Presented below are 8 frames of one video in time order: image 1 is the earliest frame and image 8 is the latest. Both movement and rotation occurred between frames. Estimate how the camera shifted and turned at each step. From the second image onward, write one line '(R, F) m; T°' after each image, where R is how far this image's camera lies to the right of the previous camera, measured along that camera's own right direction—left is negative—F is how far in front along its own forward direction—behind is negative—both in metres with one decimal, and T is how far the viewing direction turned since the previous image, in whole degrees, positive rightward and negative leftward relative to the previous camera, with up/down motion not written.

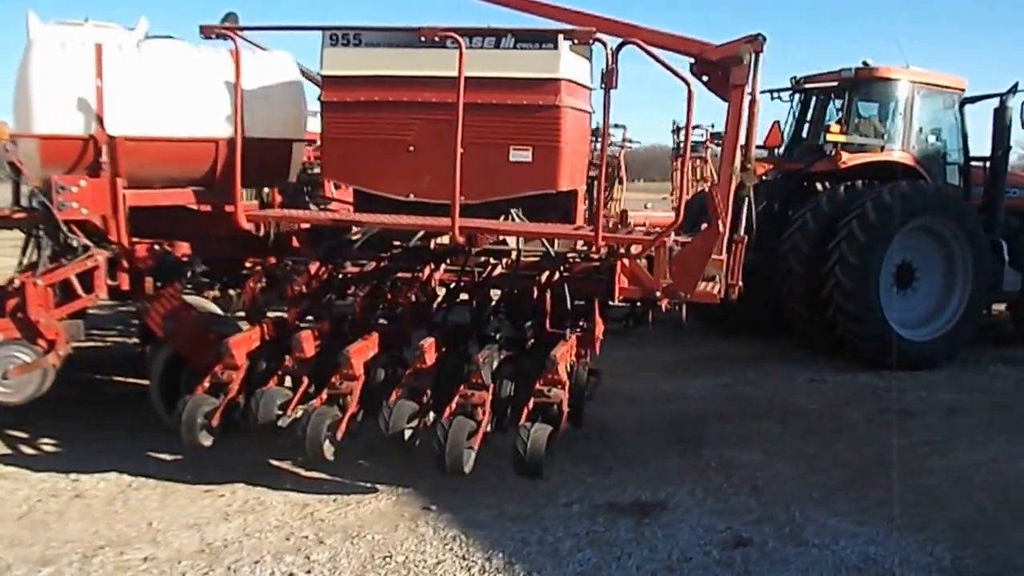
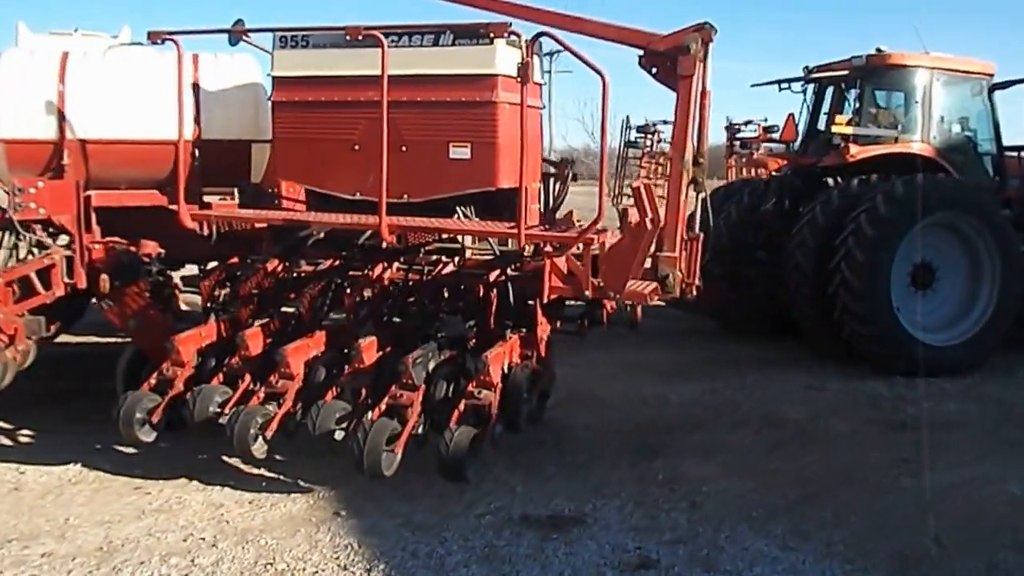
(+0.9, +0.2) m; -6°
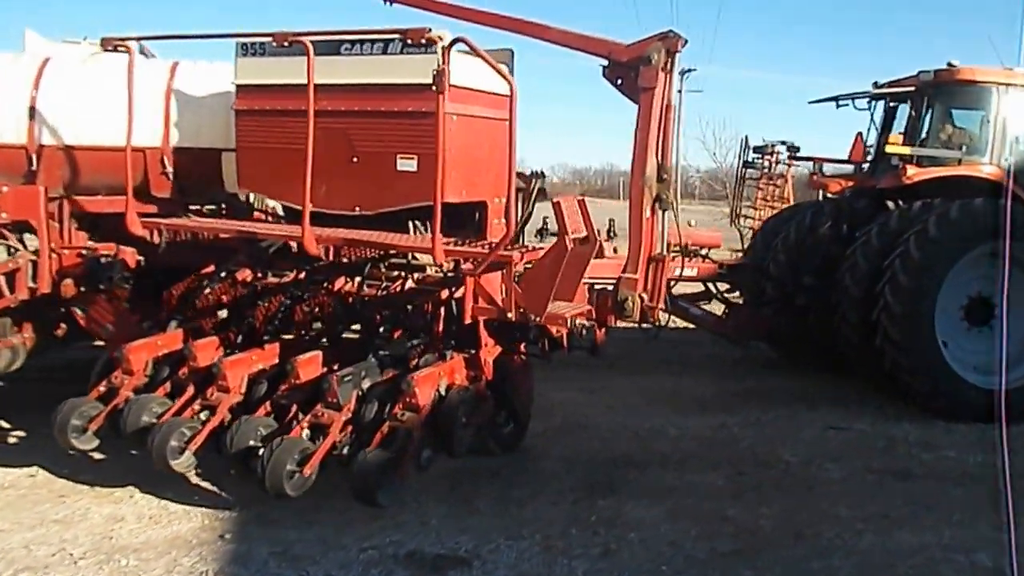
(+1.2, +0.5) m; -9°
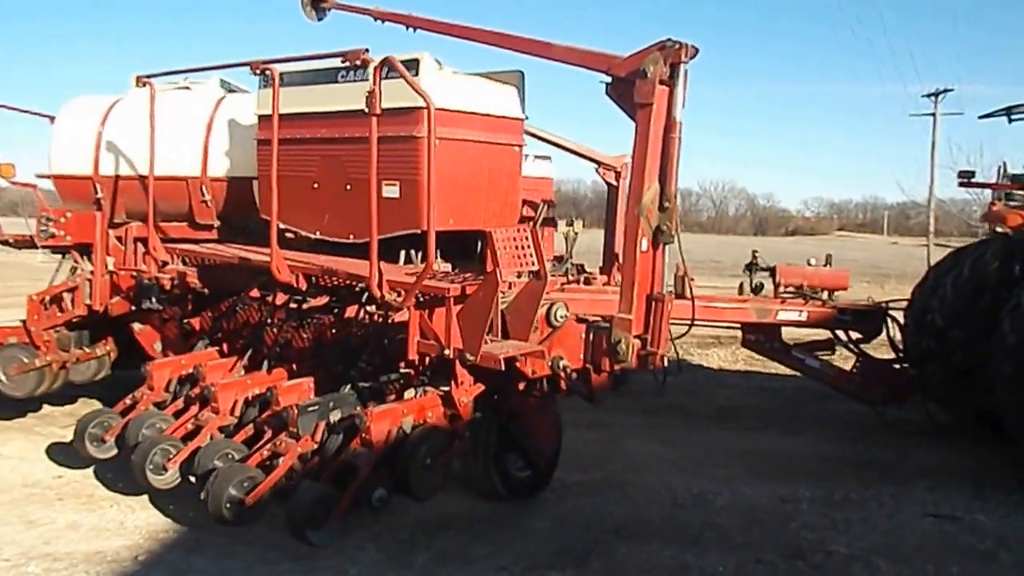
(+1.7, +0.7) m; -18°
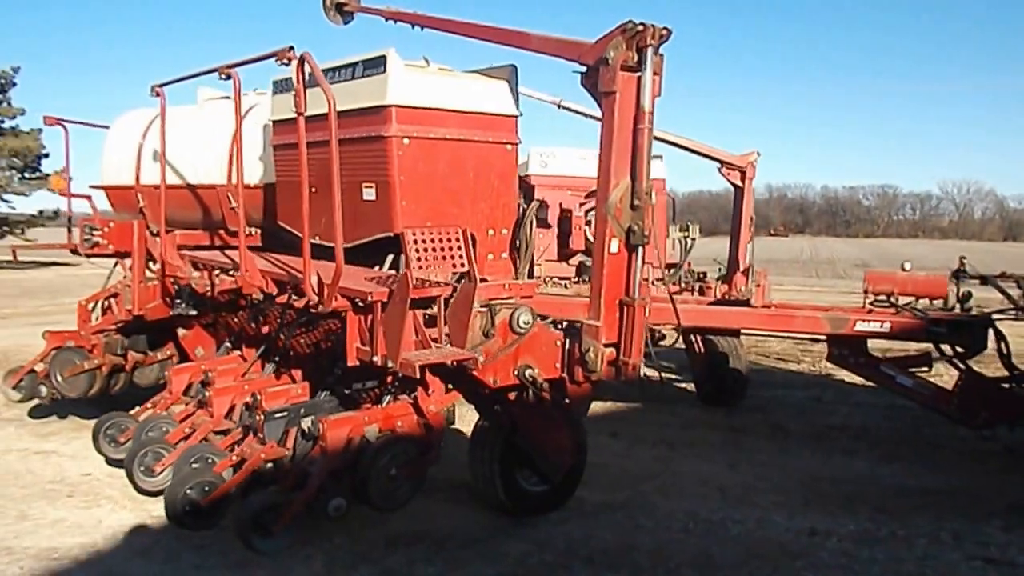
(+1.2, +0.5) m; -13°
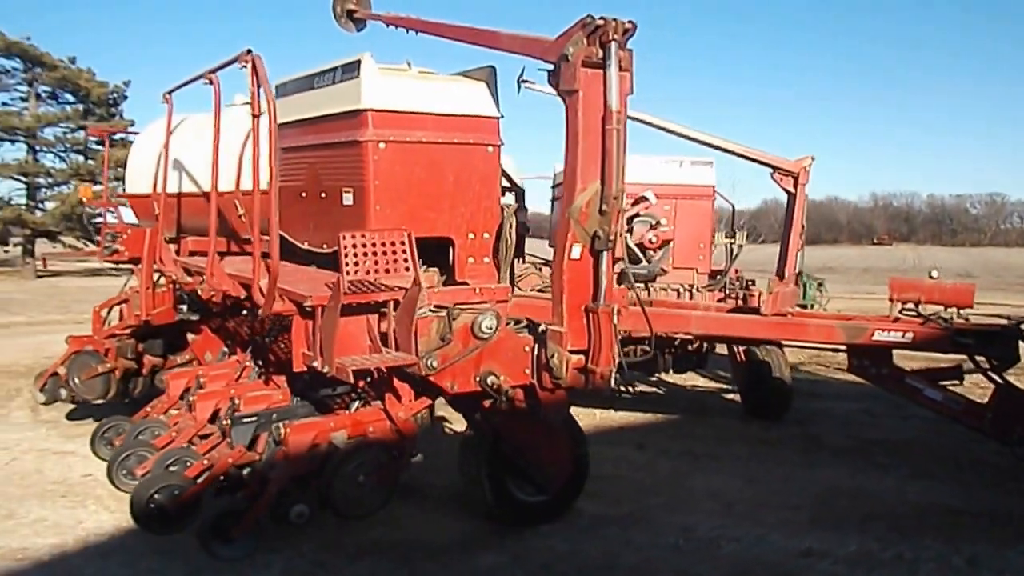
(+0.7, +0.2) m; -6°
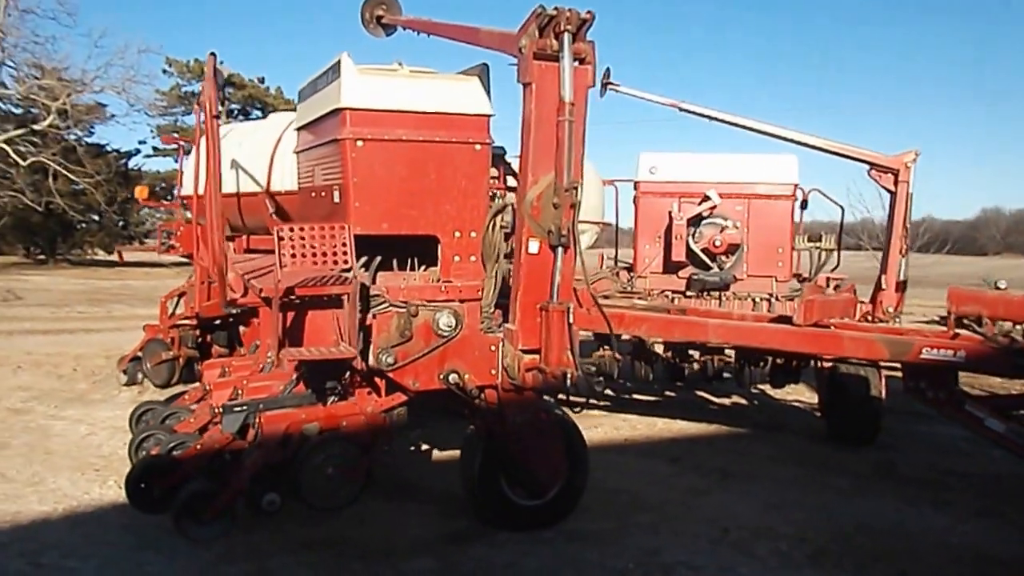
(+1.1, +0.2) m; -11°
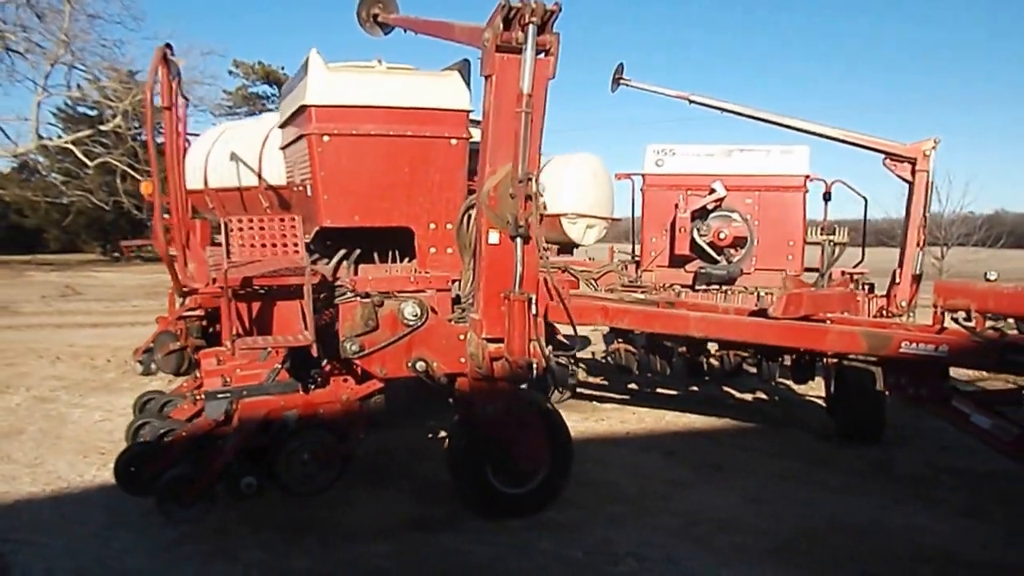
(+0.5, -0.1) m; -4°
